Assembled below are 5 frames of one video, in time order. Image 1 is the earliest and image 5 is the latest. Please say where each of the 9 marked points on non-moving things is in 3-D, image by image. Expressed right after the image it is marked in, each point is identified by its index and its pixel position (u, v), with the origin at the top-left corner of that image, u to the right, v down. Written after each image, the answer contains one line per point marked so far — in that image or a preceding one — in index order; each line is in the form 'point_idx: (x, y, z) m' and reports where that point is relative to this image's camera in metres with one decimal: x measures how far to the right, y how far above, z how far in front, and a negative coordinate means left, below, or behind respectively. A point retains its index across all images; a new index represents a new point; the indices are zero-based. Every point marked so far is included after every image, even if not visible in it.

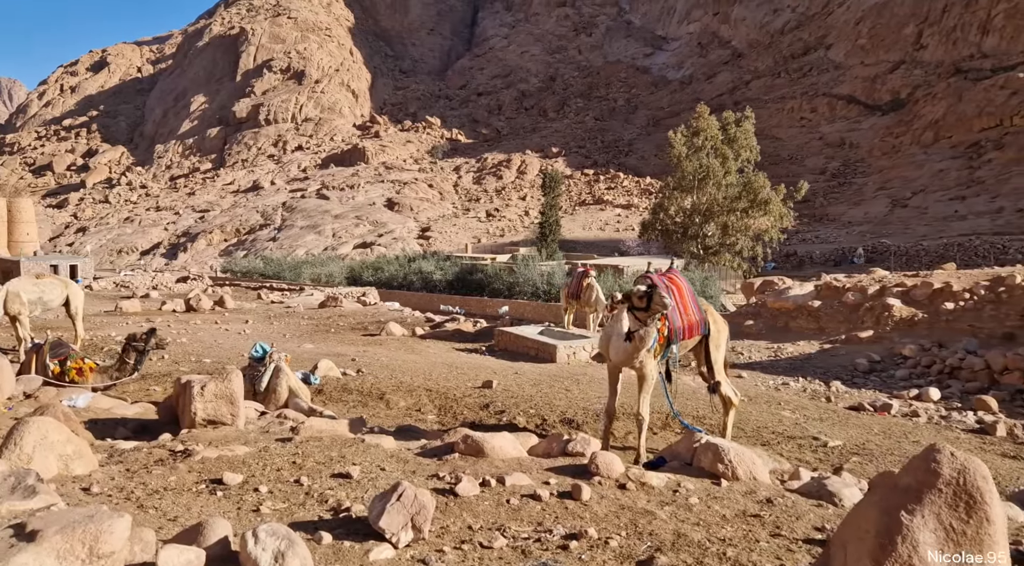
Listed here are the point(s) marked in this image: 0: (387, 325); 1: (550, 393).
0: (-1.9, -0.7, +12.7) m
1: (+0.3, -0.8, +6.1) m
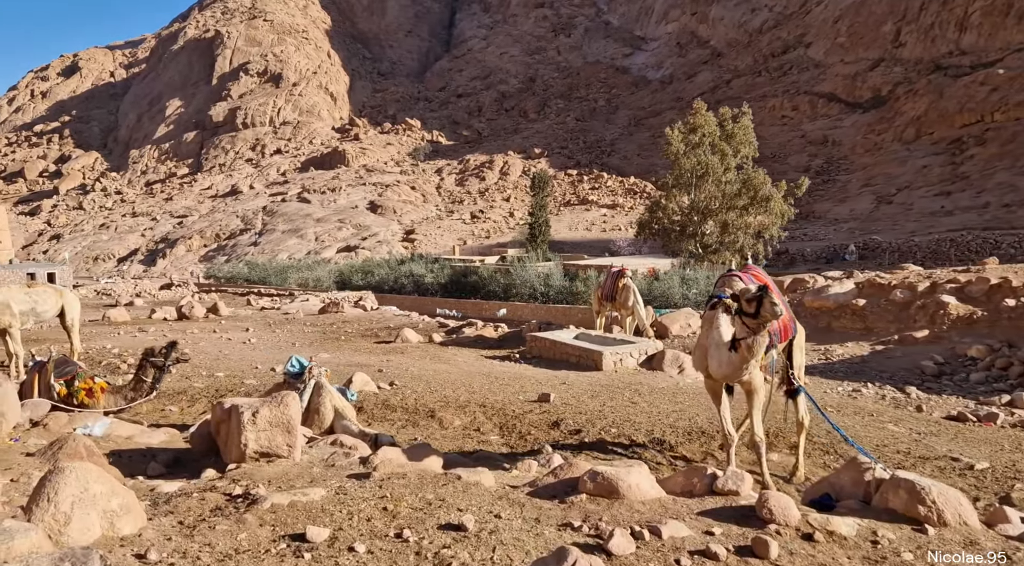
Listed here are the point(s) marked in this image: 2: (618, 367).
0: (-1.6, -0.7, +12.0) m
1: (+0.7, -0.8, +5.5) m
2: (+1.0, -0.8, +7.4) m
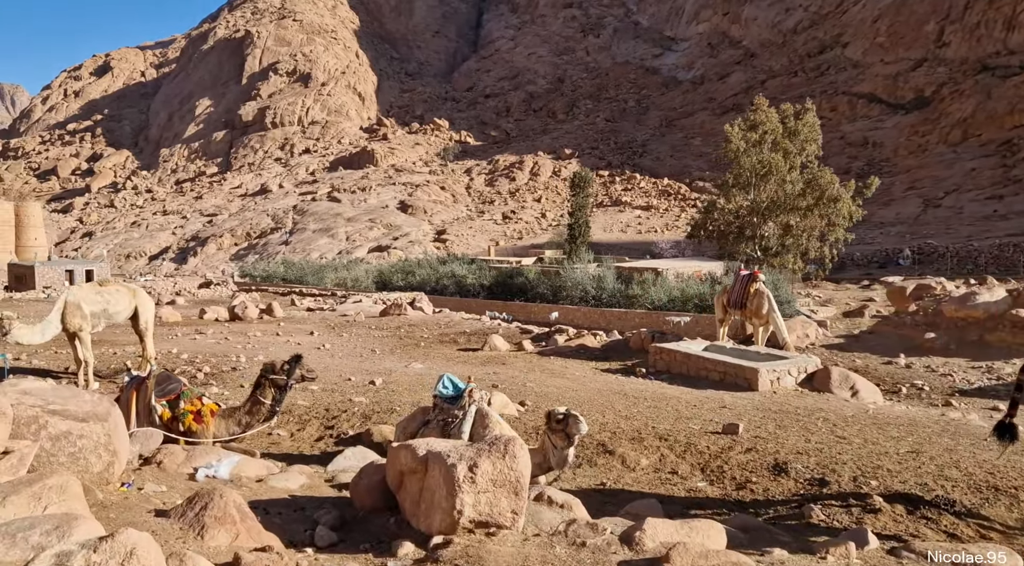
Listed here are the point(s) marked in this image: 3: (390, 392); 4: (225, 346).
0: (-0.4, -0.8, +11.1) m
1: (+1.8, -0.9, +4.5) m
2: (+2.1, -0.8, +6.4) m
3: (-1.0, -0.9, +6.4) m
4: (-3.8, -0.8, +10.6) m
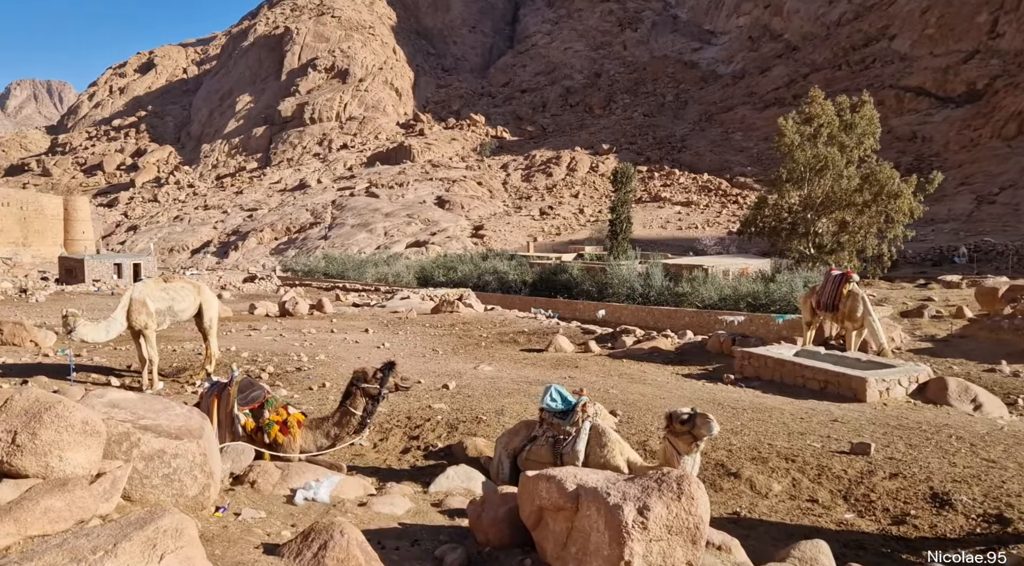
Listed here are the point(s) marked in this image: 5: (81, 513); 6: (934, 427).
0: (+0.5, -0.7, +10.7) m
1: (+2.3, -0.9, +4.0) m
2: (+2.7, -0.8, +5.9) m
3: (-0.3, -0.9, +6.1) m
4: (-3.0, -0.8, +10.3) m
5: (-1.3, -0.7, +2.5) m
6: (+2.6, -0.9, +5.0) m
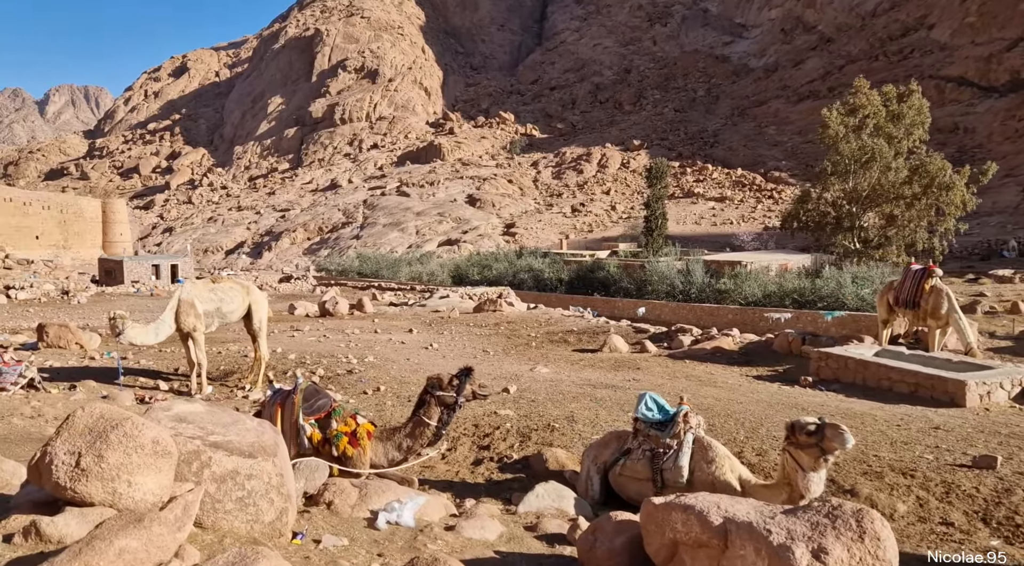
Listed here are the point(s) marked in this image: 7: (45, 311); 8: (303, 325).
0: (+1.1, -0.7, +10.3) m
1: (+2.7, -0.9, +3.6) m
2: (+3.2, -0.8, +5.5) m
3: (+0.2, -0.9, +5.7) m
4: (-2.3, -0.8, +10.1) m
5: (-1.0, -0.7, +2.2) m
6: (+3.1, -0.9, +4.6) m
7: (-7.4, -0.4, +12.8) m
8: (-3.4, -0.7, +13.1) m
